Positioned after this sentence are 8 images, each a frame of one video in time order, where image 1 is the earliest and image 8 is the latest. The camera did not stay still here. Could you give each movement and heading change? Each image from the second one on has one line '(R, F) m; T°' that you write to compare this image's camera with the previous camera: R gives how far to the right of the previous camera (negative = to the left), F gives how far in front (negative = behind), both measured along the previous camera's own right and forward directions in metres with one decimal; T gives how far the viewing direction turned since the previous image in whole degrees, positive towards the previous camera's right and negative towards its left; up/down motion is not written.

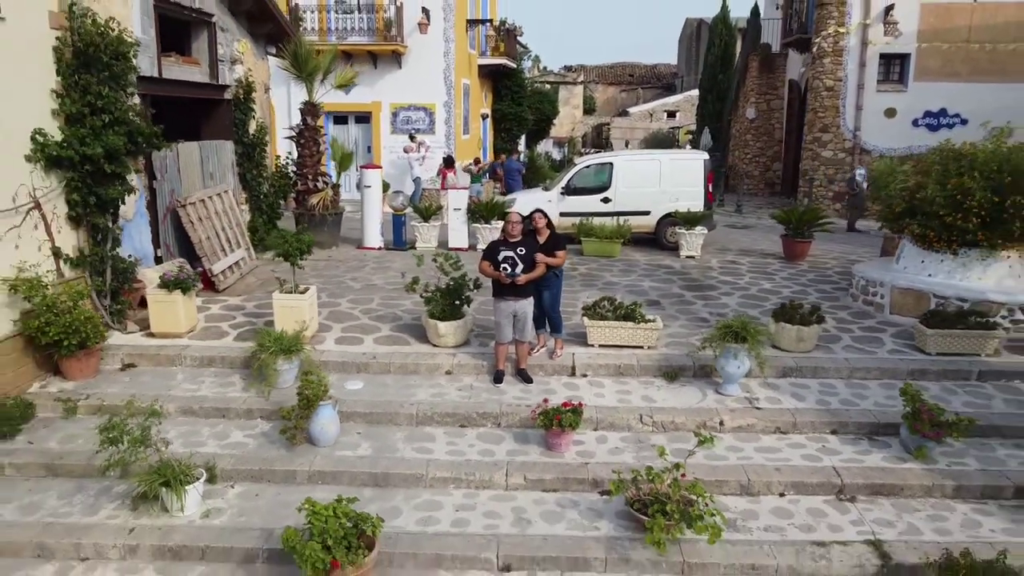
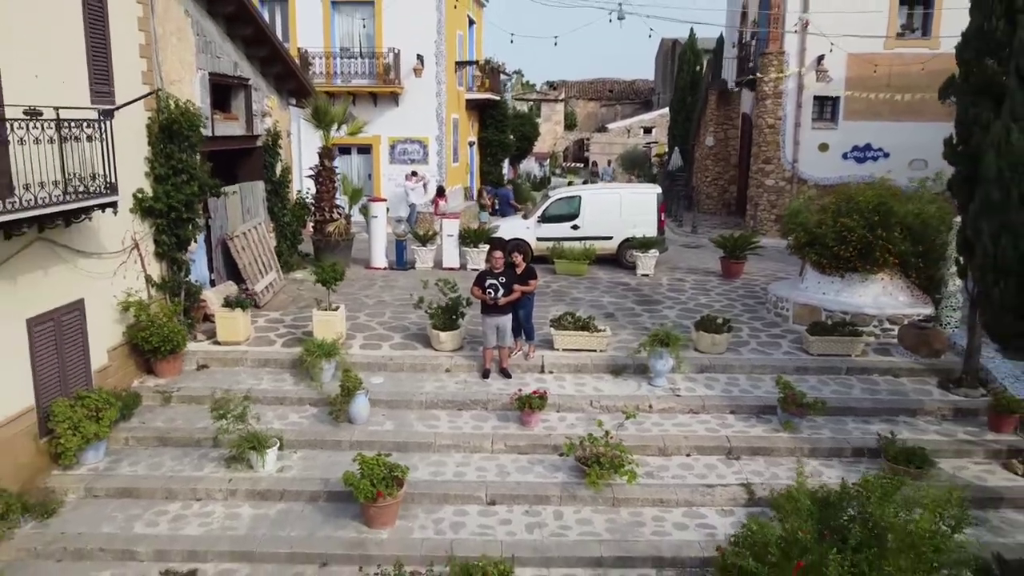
(0.0, -2.2) m; +1°
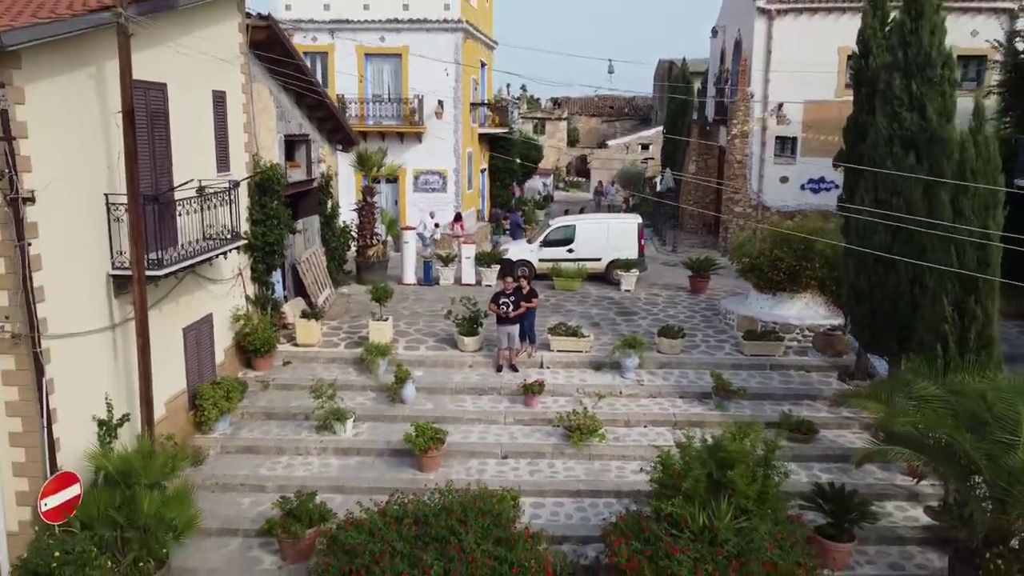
(0.0, -3.1) m; 0°
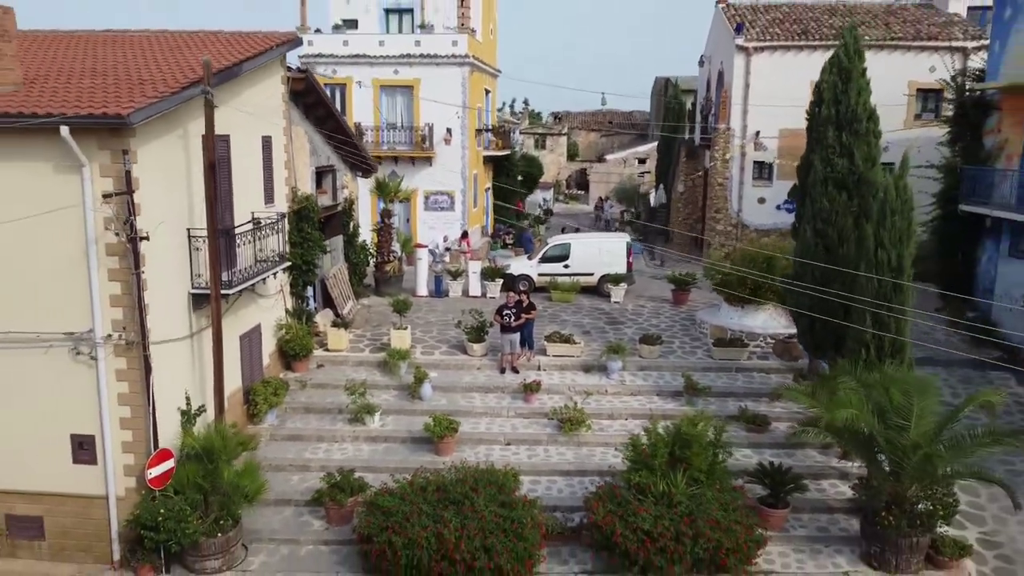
(0.0, -2.0) m; 0°
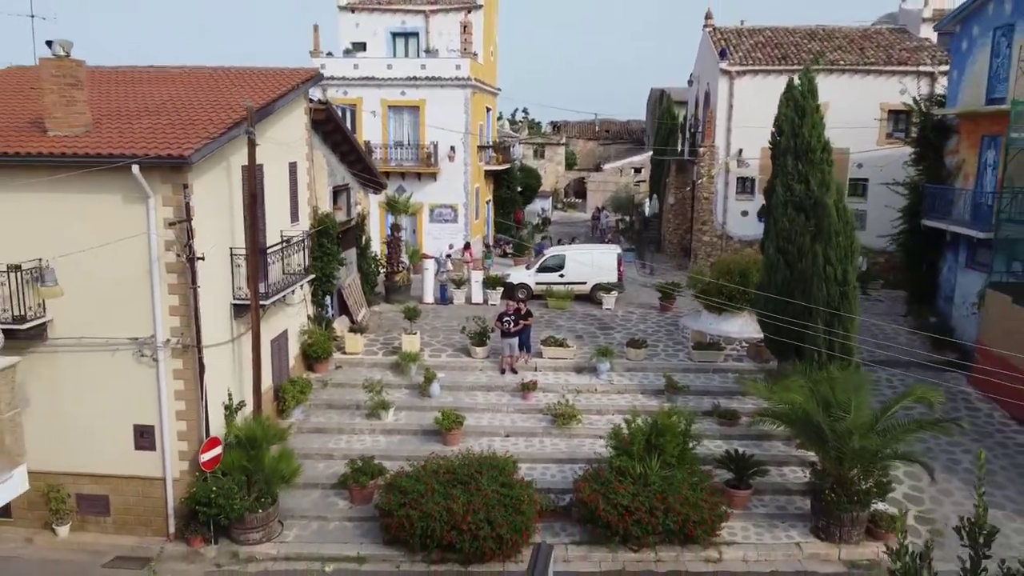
(0.0, -1.6) m; 0°
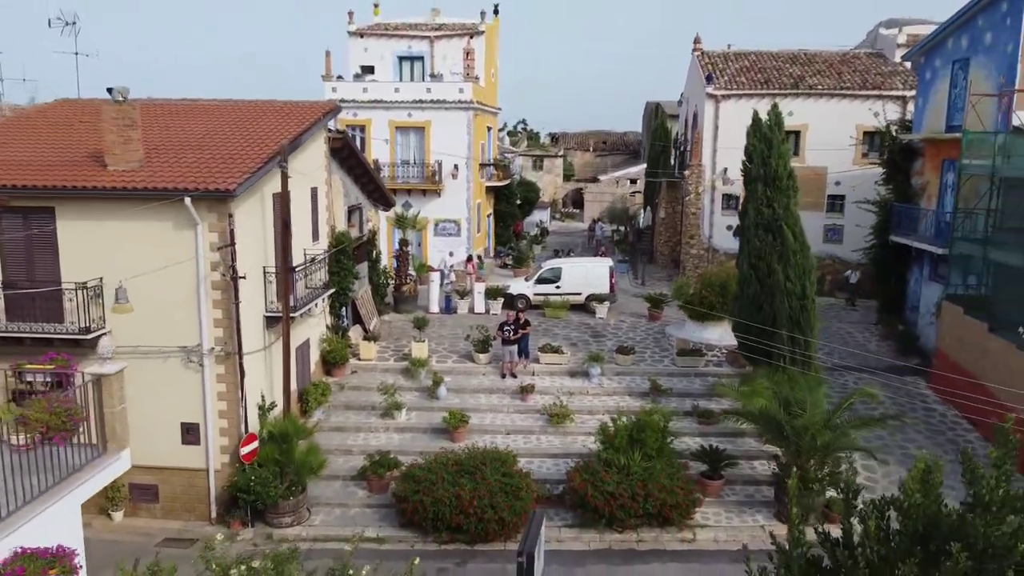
(0.0, -1.6) m; 0°
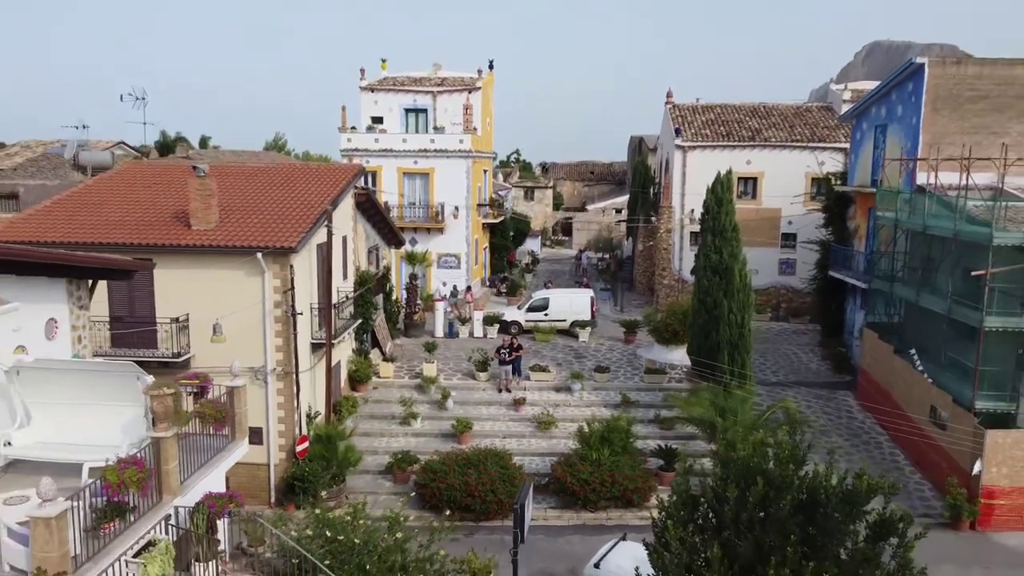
(-0.1, -3.6) m; +1°
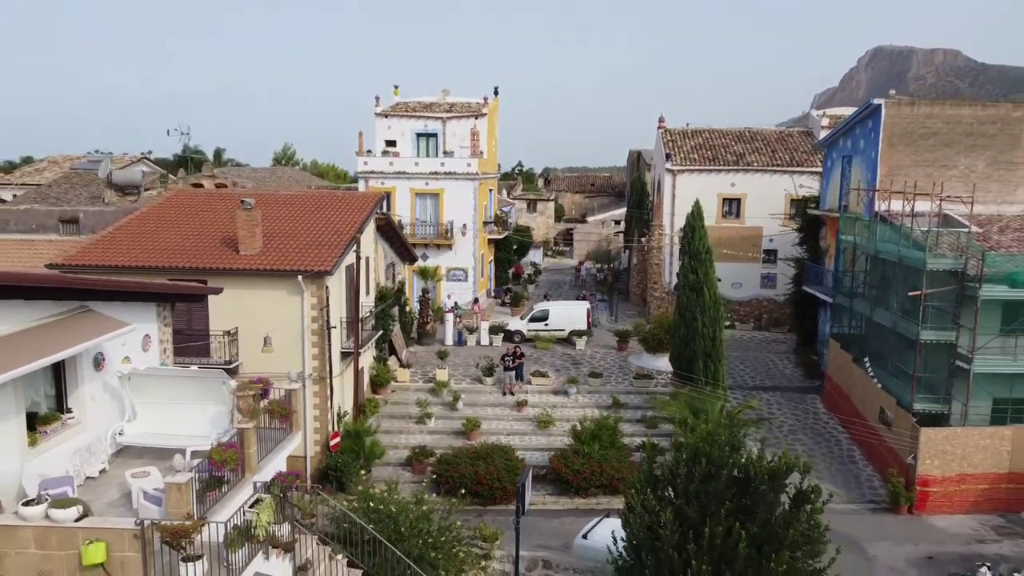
(0.0, -2.6) m; 0°
